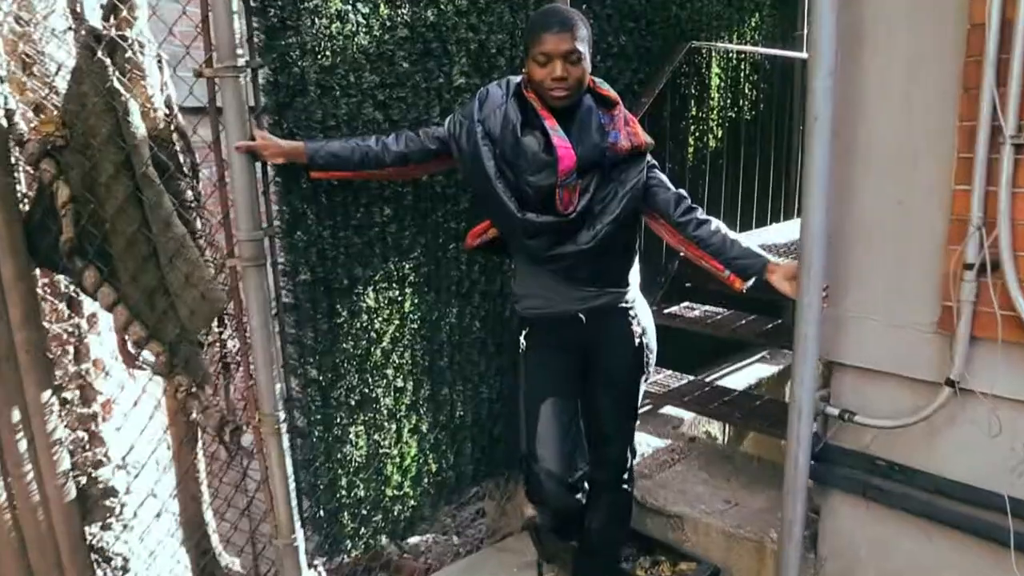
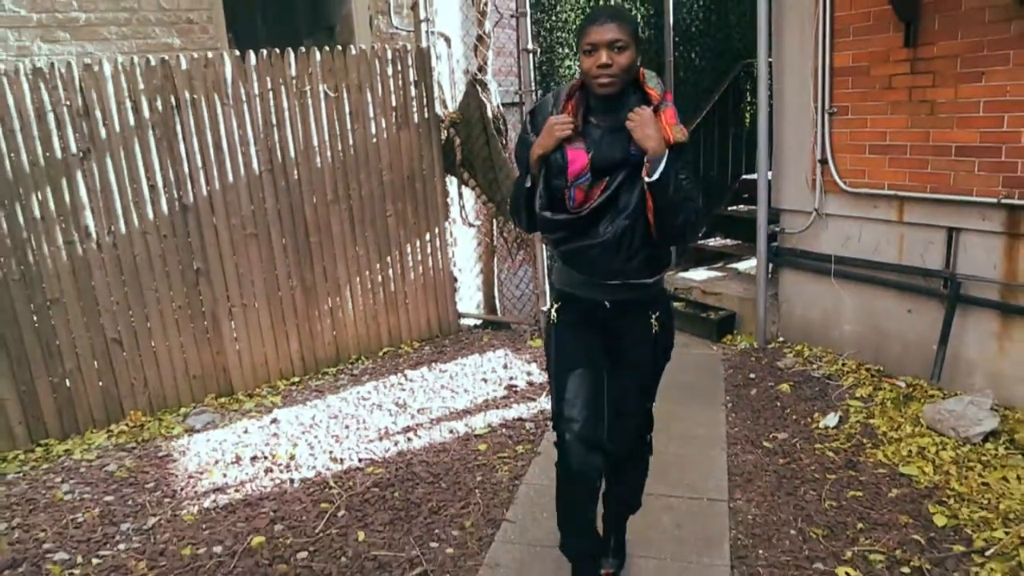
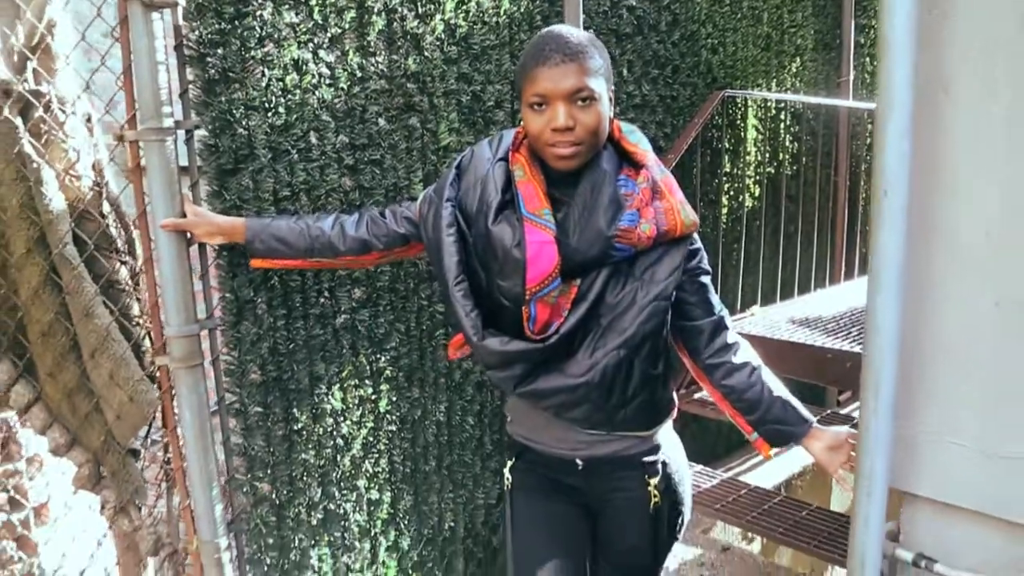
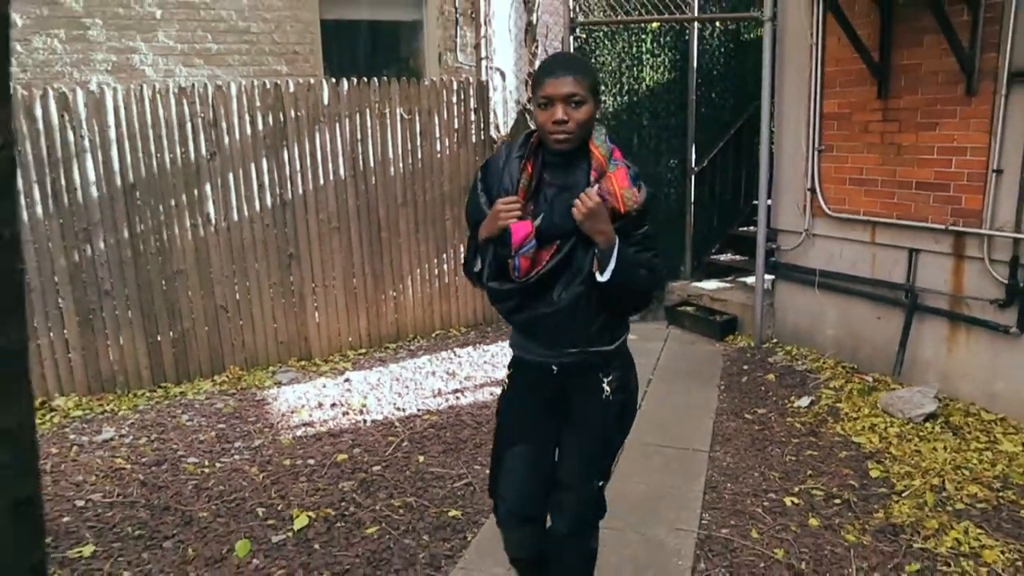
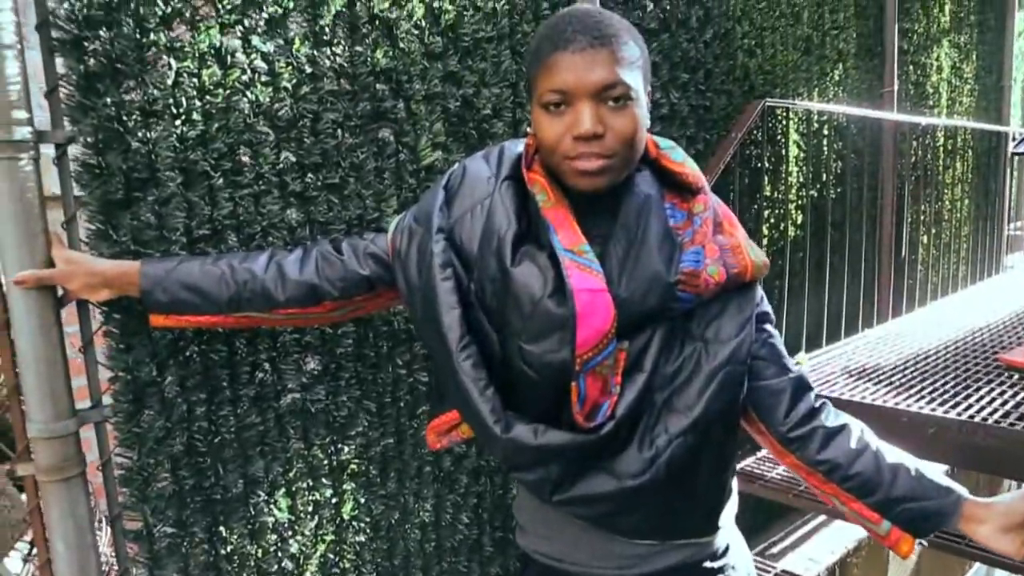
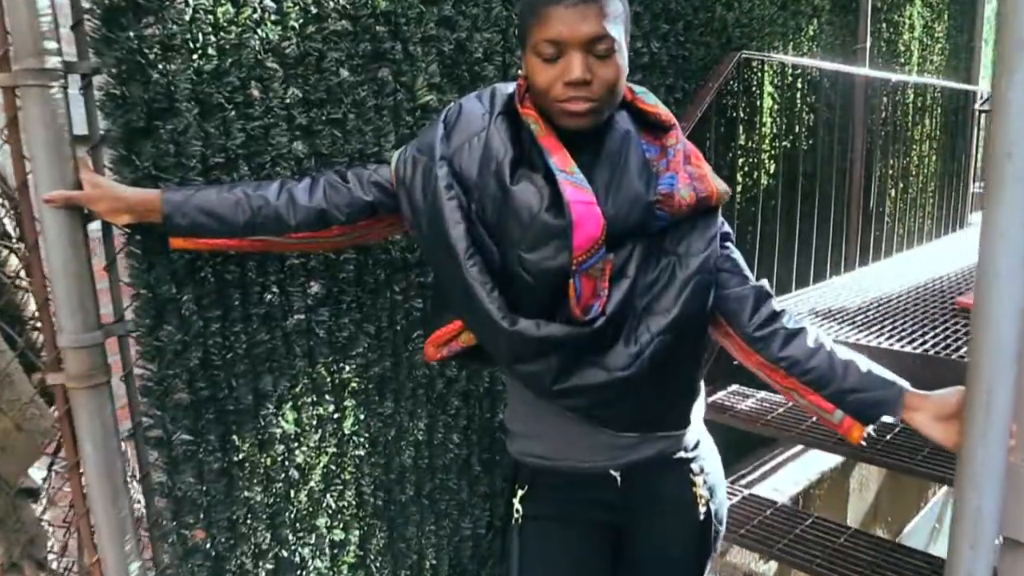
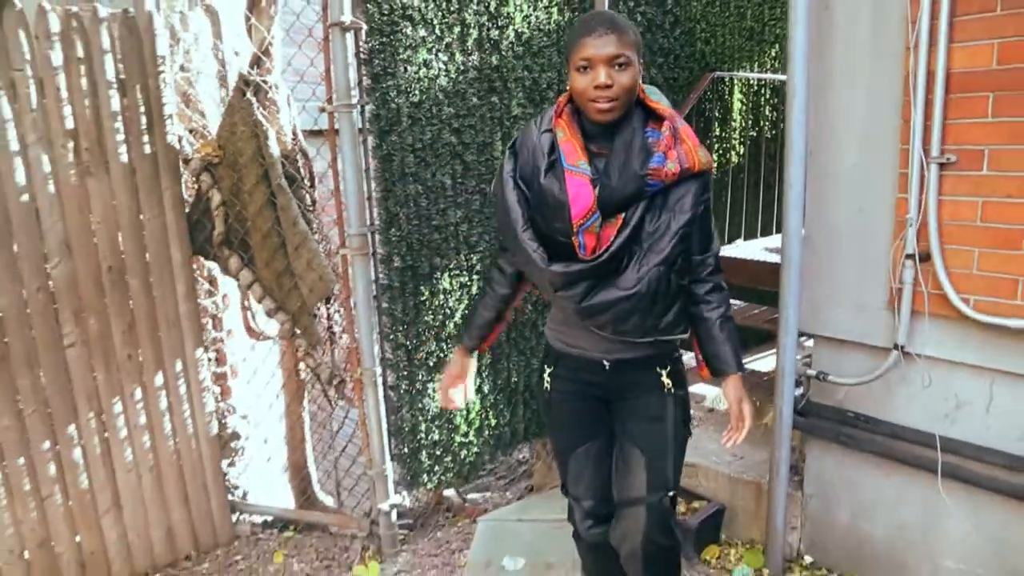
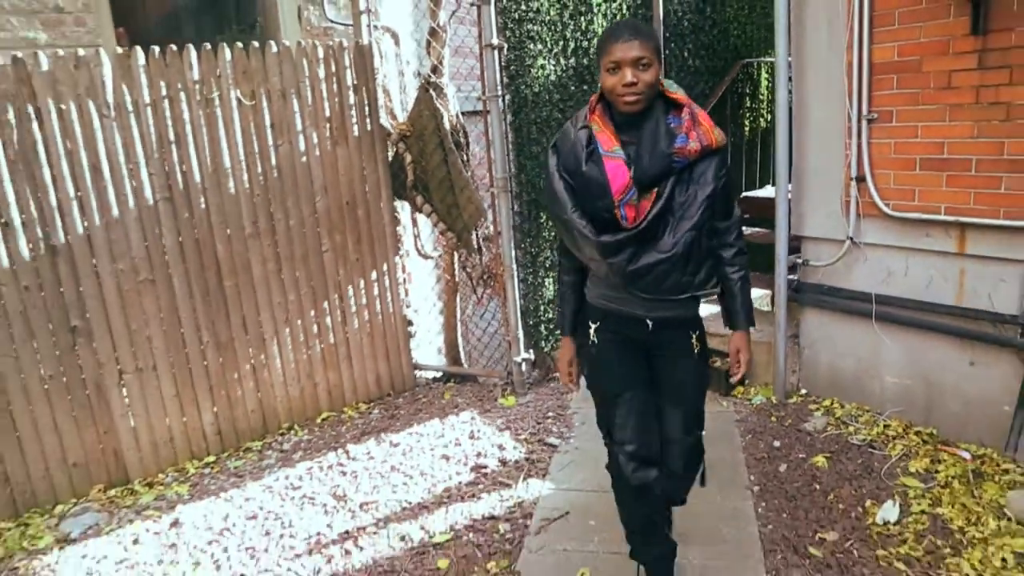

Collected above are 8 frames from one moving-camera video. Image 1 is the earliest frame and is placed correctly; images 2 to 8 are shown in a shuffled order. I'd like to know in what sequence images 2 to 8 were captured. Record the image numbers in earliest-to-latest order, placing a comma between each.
6, 5, 3, 7, 8, 2, 4
